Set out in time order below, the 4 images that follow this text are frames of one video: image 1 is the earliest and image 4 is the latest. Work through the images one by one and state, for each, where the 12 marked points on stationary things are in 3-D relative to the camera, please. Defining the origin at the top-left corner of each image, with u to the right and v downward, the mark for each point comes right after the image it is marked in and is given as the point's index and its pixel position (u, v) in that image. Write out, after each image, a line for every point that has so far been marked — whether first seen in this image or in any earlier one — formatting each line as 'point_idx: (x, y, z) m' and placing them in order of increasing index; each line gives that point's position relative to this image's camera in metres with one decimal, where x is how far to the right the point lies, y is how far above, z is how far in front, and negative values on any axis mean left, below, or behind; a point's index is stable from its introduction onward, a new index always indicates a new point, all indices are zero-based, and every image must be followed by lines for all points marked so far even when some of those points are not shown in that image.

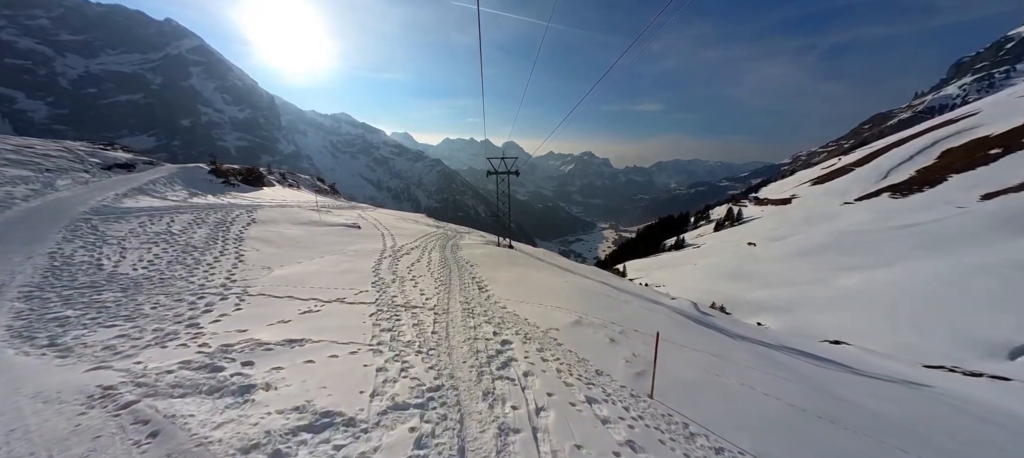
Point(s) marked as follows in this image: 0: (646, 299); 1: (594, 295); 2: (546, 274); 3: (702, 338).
0: (+8.8, -4.6, +17.9) m
1: (+4.4, -3.5, +14.9) m
2: (+2.4, -3.0, +18.7) m
3: (+8.1, -4.7, +11.7) m
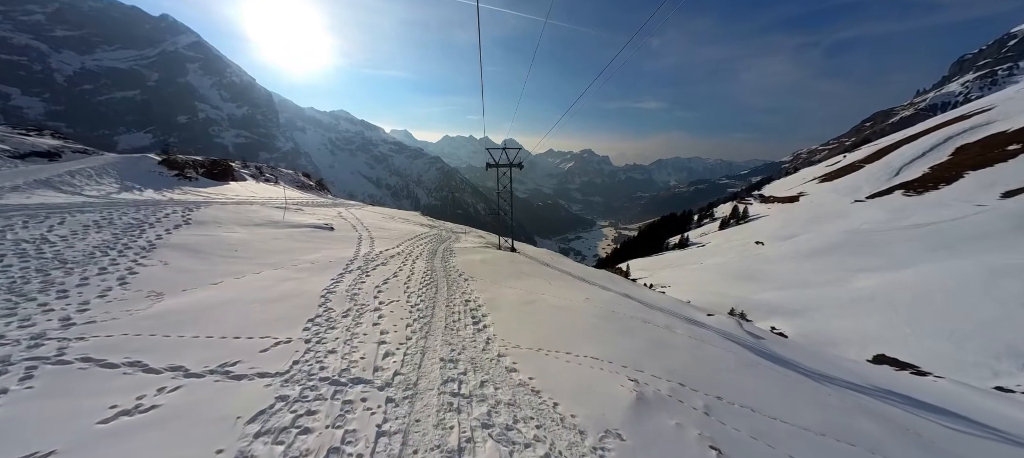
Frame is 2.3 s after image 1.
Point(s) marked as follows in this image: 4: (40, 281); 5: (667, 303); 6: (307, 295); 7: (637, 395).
0: (+9.1, -4.8, +14.2) m
1: (+4.7, -3.7, +11.2) m
2: (+2.6, -3.2, +15.0) m
3: (+8.4, -4.9, +8.1) m
4: (-12.9, -1.4, +7.6) m
5: (+10.9, -5.2, +19.3) m
6: (-6.7, -2.2, +8.7) m
7: (+2.4, -3.3, +5.5) m
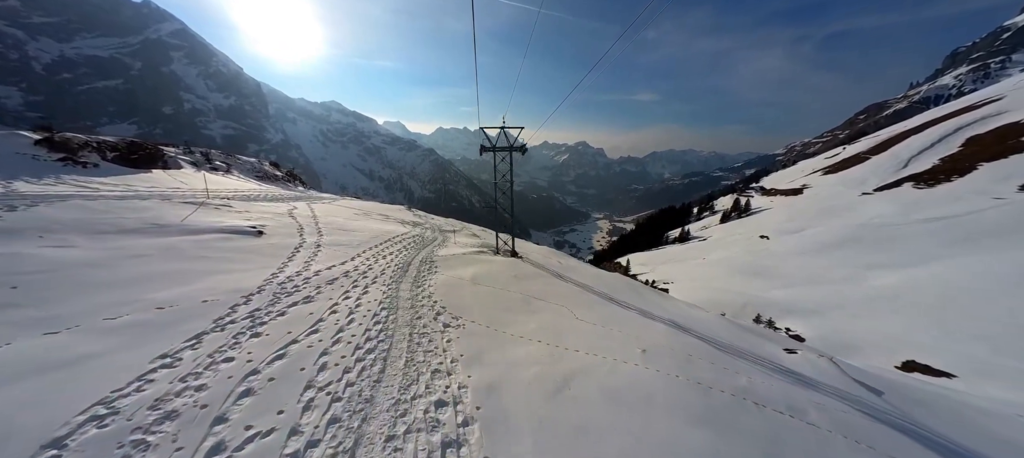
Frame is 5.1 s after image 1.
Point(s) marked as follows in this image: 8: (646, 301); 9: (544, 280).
0: (+9.4, -5.0, +9.3) m
1: (+5.0, -4.1, +6.2) m
2: (+2.9, -3.4, +9.9) m
3: (+8.8, -5.3, +3.1) m
4: (-12.5, -1.9, +2.2) m
5: (+11.1, -5.4, +14.4) m
6: (-6.3, -2.7, +3.5) m
7: (+2.9, -3.8, +0.4) m
8: (+9.2, -4.8, +18.8) m
9: (+1.7, -2.7, +15.0) m
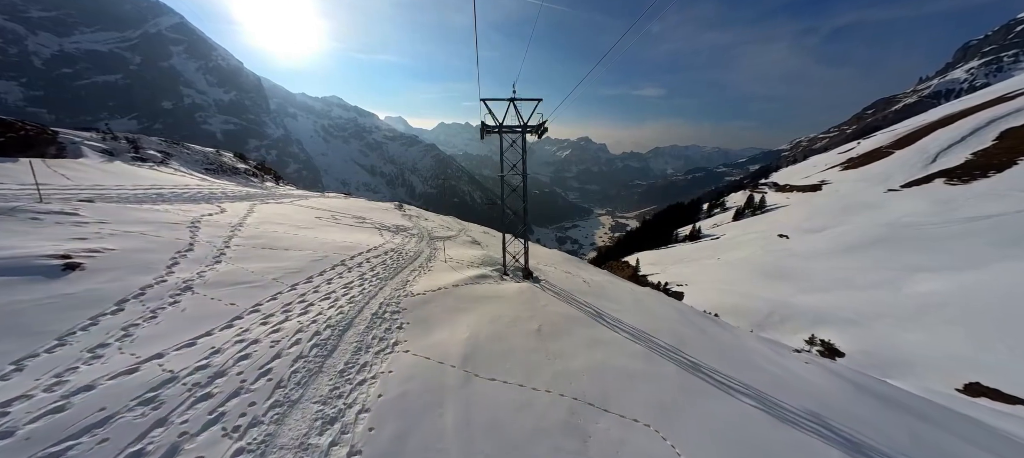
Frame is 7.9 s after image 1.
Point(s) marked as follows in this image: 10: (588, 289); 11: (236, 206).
0: (+10.0, -5.9, +3.5) m
1: (+5.7, -5.0, +0.3) m
2: (+3.6, -4.3, +4.1) m
3: (+9.5, -6.3, -2.7) m
4: (-11.8, -2.9, -3.7) m
5: (+11.8, -6.2, +8.5) m
6: (-5.6, -3.6, -2.4) m
7: (+3.5, -4.8, -5.5) m
8: (+9.9, -5.5, +13.0) m
9: (+2.3, -3.5, +9.2) m
10: (+5.1, -3.8, +16.6) m
11: (-17.5, +1.5, +17.8) m
